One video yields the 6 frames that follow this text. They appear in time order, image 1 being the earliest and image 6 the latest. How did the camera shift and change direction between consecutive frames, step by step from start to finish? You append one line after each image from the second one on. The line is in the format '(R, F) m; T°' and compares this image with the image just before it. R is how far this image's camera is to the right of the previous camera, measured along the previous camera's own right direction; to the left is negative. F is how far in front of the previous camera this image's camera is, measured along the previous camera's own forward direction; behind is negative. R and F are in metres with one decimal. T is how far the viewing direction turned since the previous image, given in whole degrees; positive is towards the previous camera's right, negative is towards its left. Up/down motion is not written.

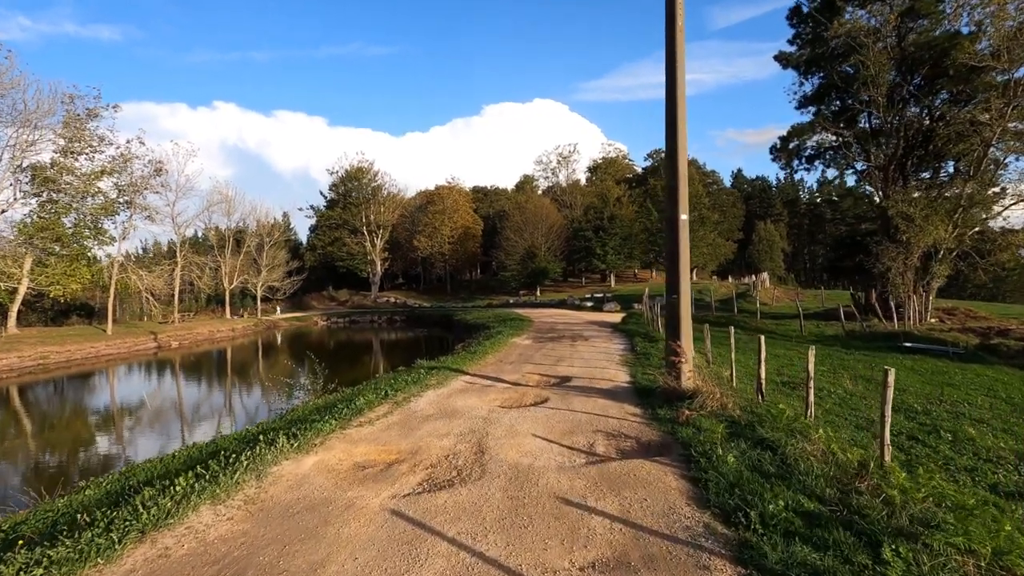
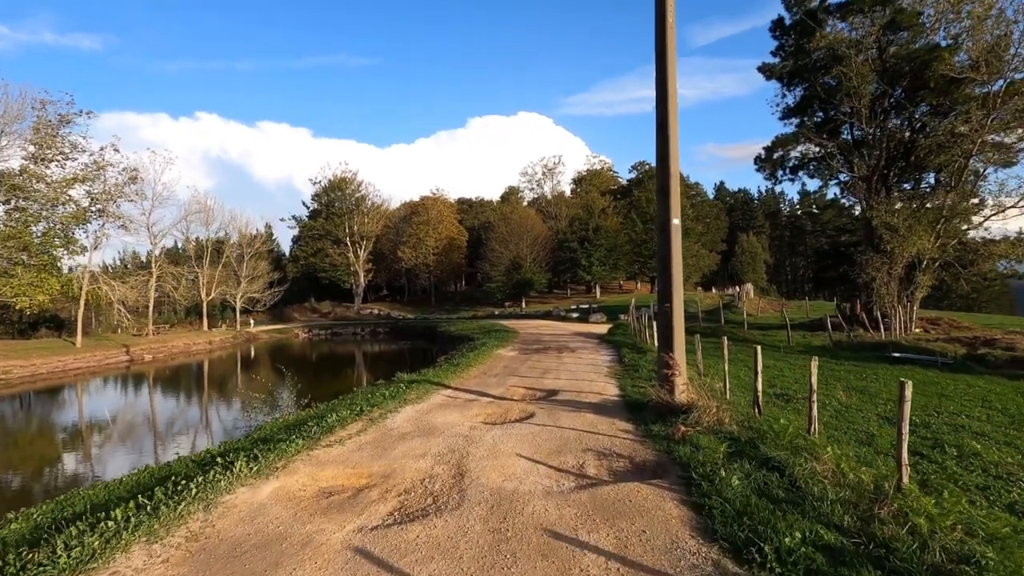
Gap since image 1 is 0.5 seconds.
(0.0, +0.5) m; +1°
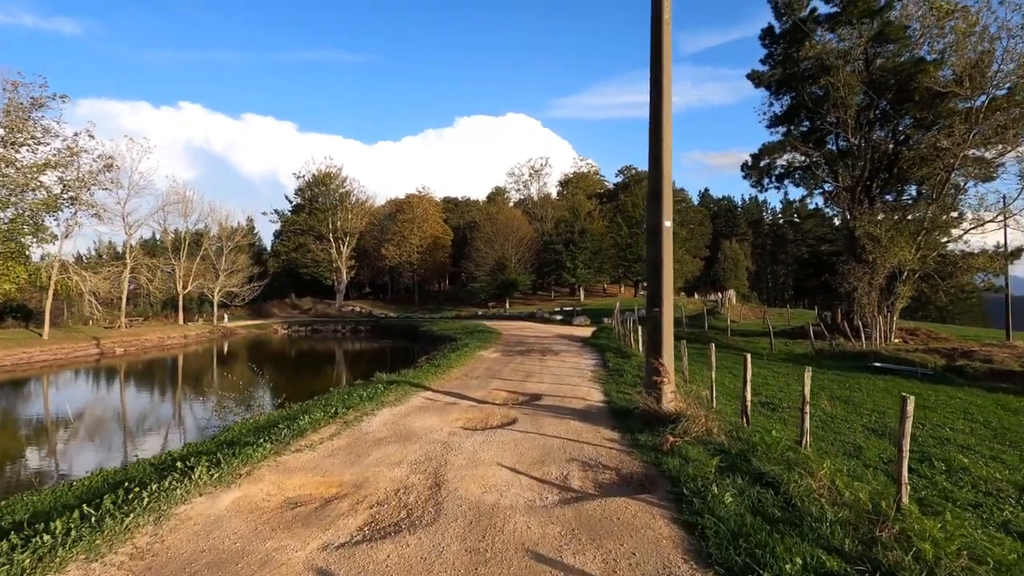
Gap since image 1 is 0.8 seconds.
(0.0, +0.3) m; +2°
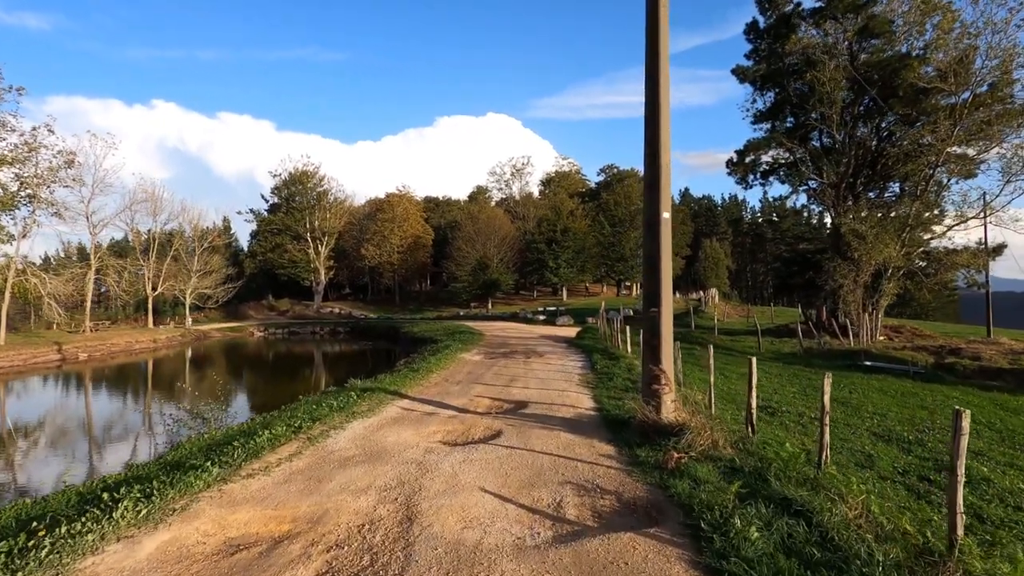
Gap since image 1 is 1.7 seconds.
(0.0, +0.8) m; +2°
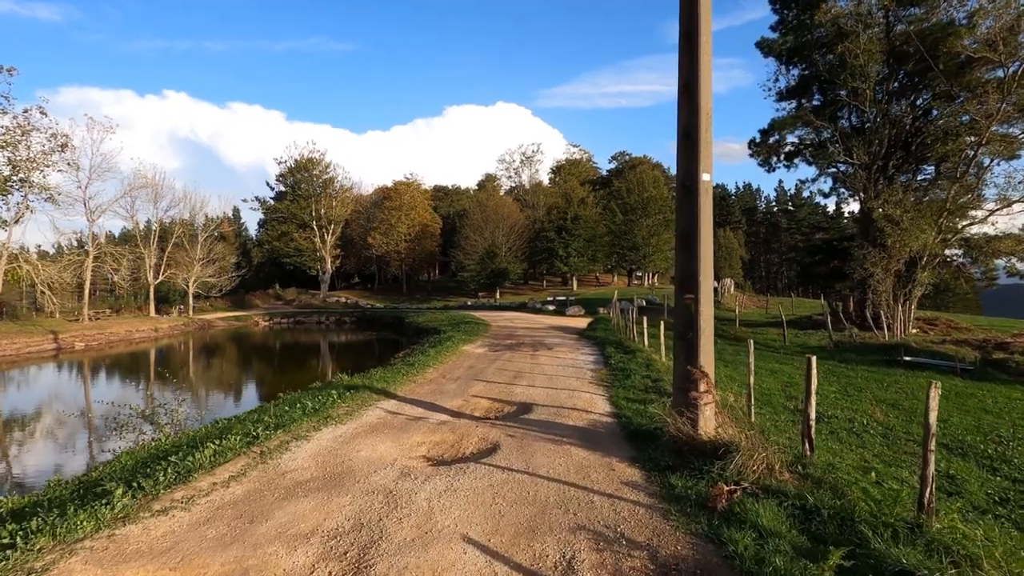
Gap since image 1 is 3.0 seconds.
(+0.1, +1.5) m; -1°
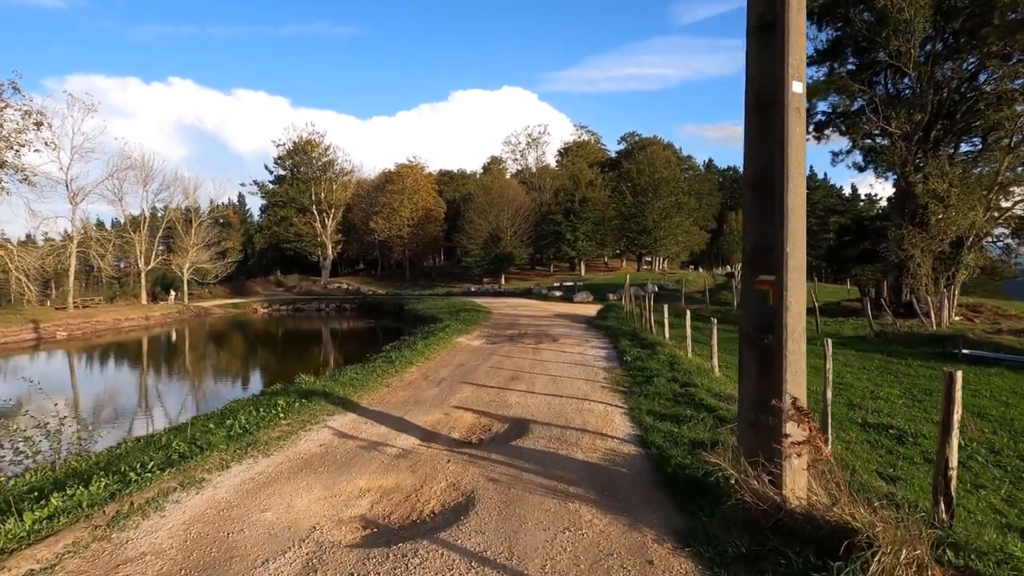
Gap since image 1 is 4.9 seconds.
(+0.2, +2.2) m; -1°
